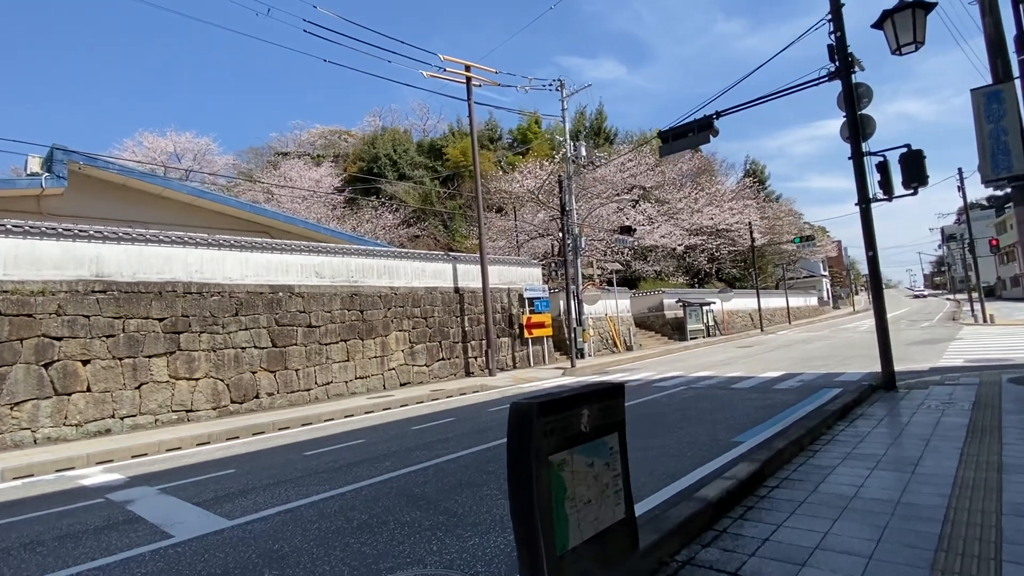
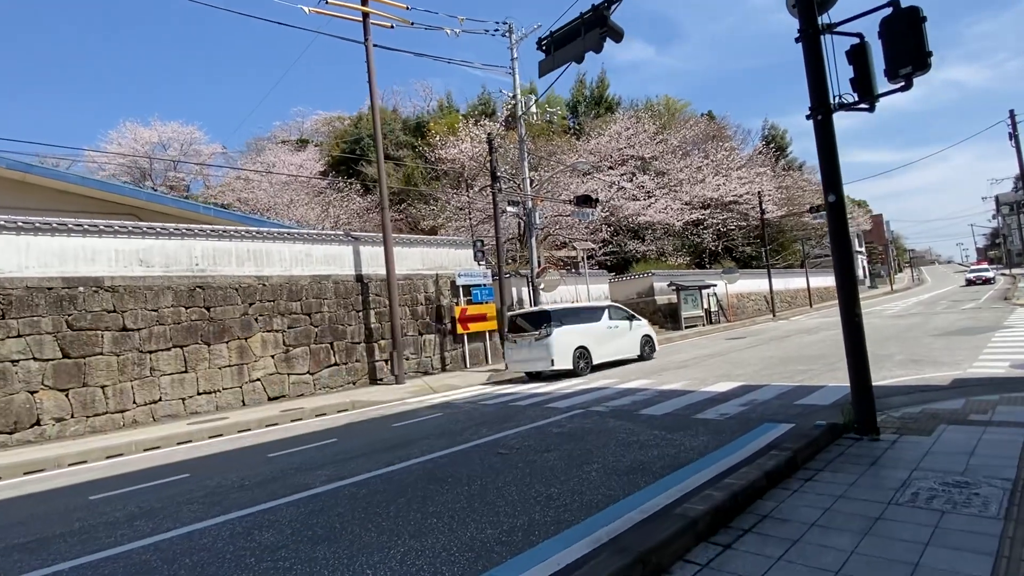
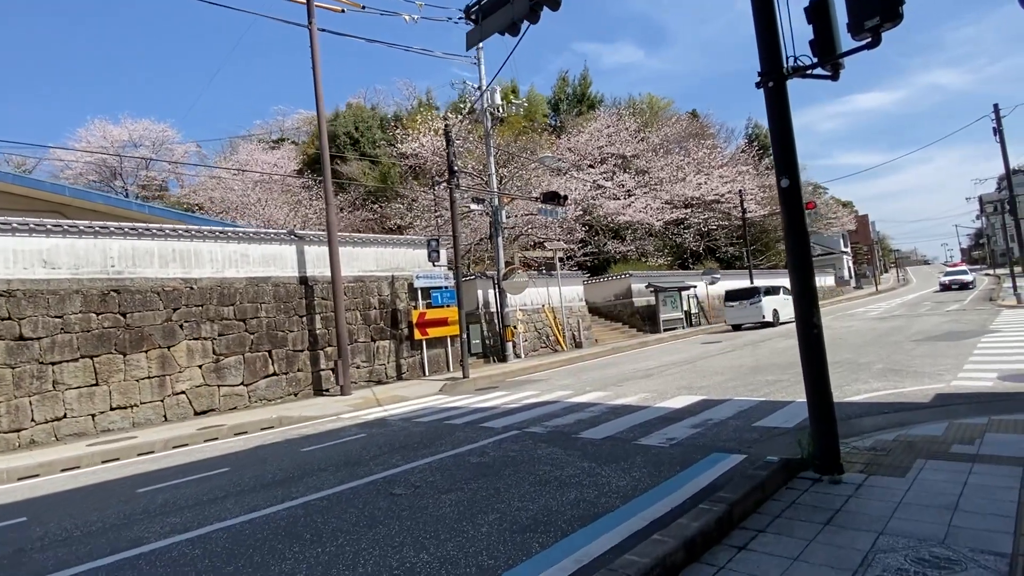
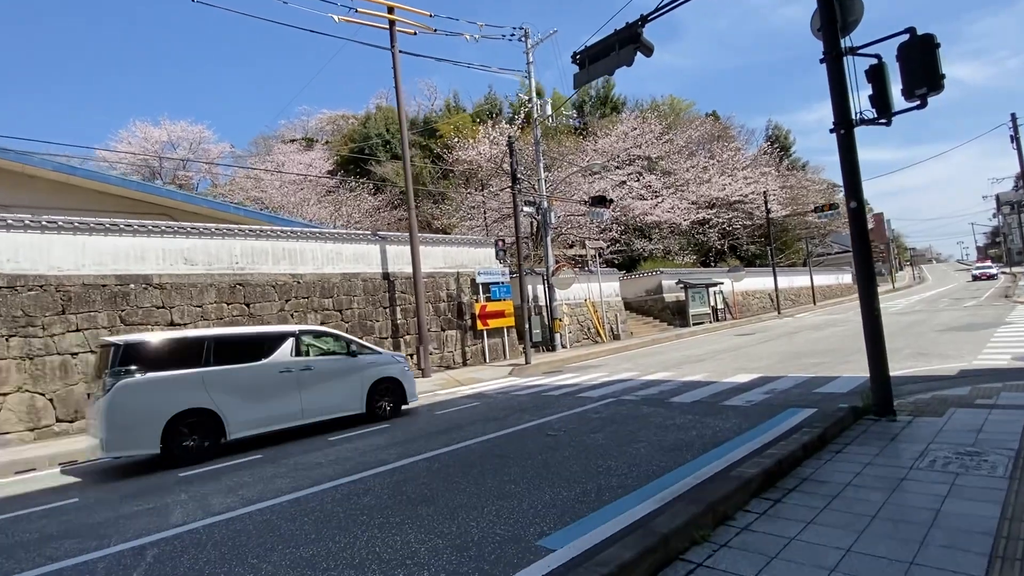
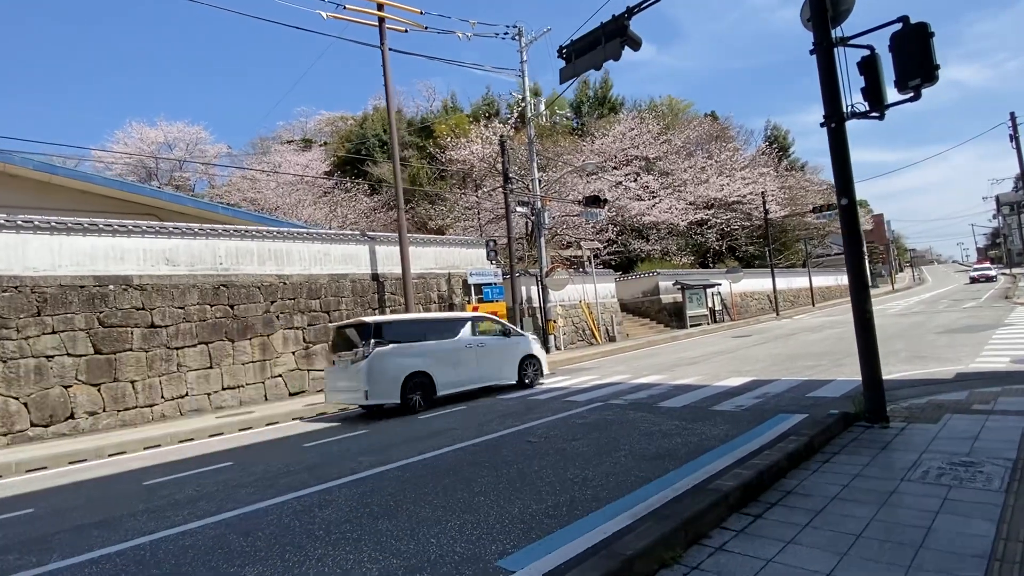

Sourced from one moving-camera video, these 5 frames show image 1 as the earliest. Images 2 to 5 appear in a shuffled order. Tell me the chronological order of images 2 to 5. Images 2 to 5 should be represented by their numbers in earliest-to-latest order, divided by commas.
4, 5, 2, 3
